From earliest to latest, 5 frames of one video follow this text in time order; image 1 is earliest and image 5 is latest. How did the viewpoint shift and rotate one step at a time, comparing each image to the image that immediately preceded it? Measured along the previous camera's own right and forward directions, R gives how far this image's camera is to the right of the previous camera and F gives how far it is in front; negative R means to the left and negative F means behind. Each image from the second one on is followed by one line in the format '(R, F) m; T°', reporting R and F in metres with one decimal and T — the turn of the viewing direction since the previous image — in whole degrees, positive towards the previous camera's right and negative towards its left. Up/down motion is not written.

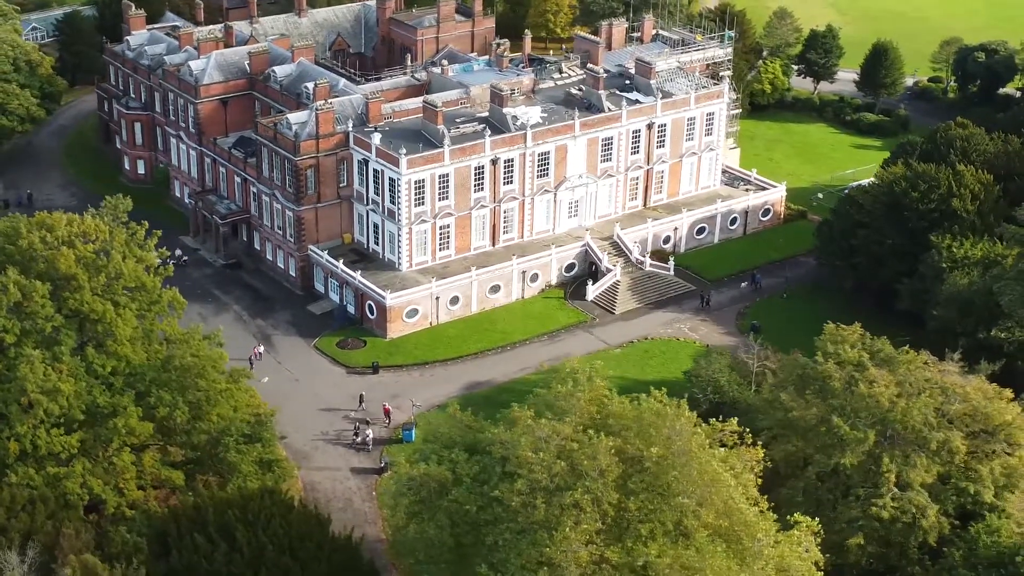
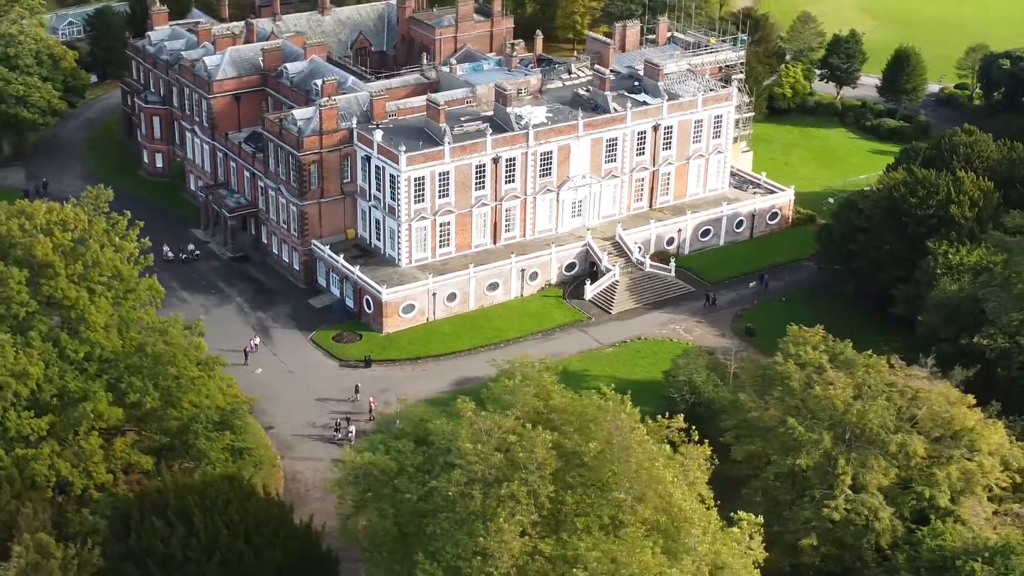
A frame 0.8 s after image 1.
(+2.8, -0.4) m; -2°
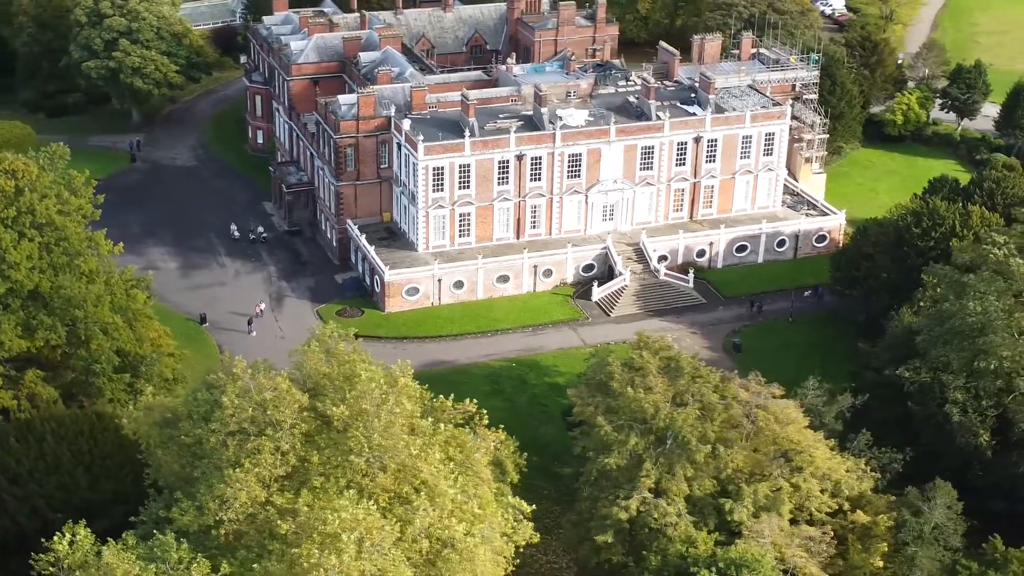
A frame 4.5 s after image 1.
(+13.0, -0.7) m; -9°
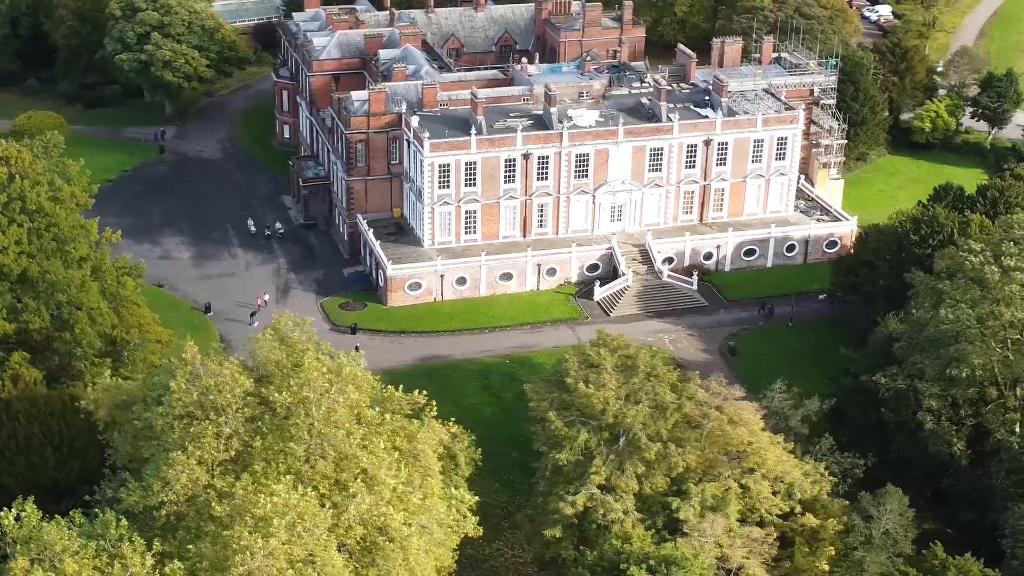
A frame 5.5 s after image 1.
(+3.4, -0.4) m; -2°
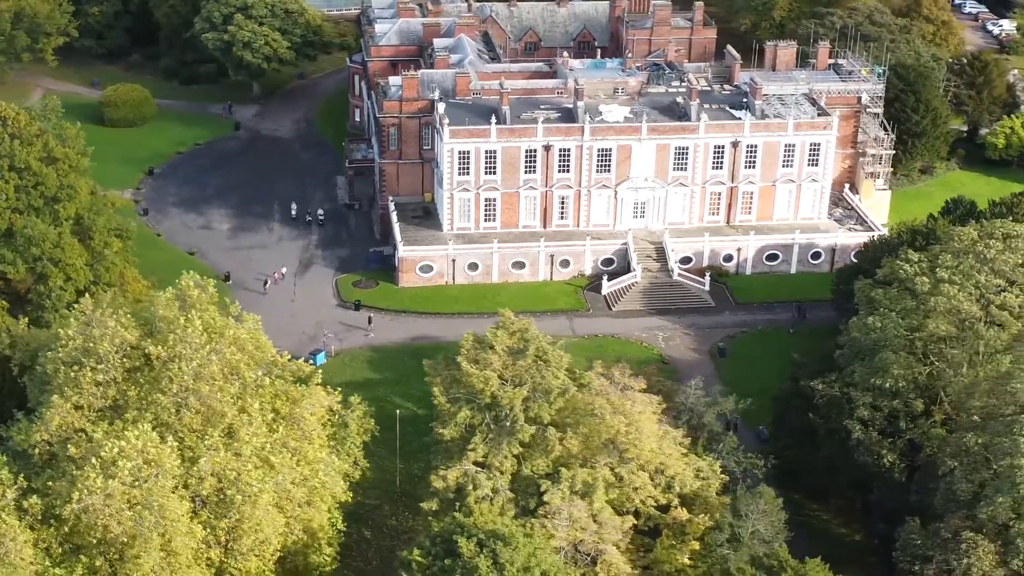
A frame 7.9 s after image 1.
(+8.7, -0.8) m; -6°
